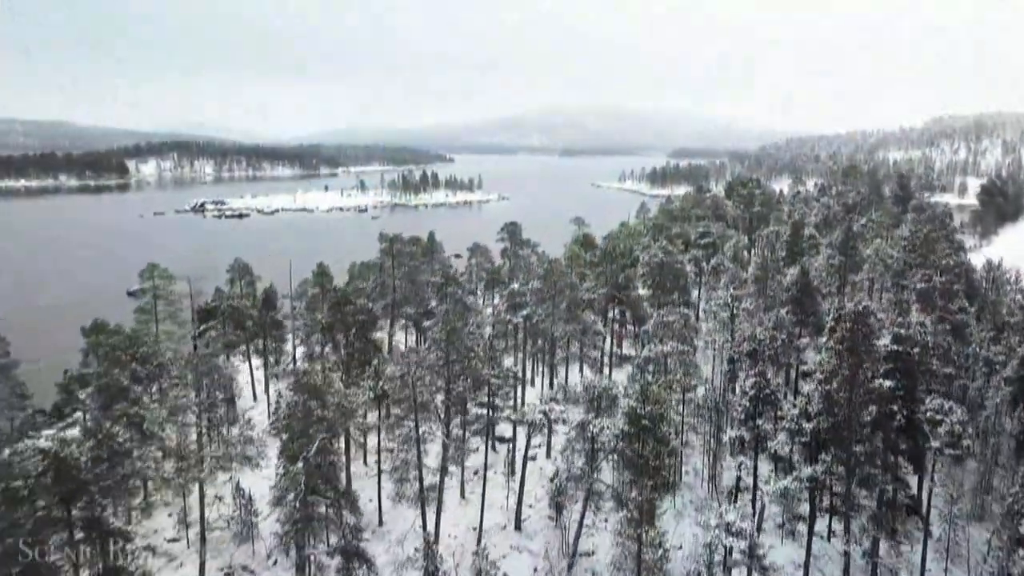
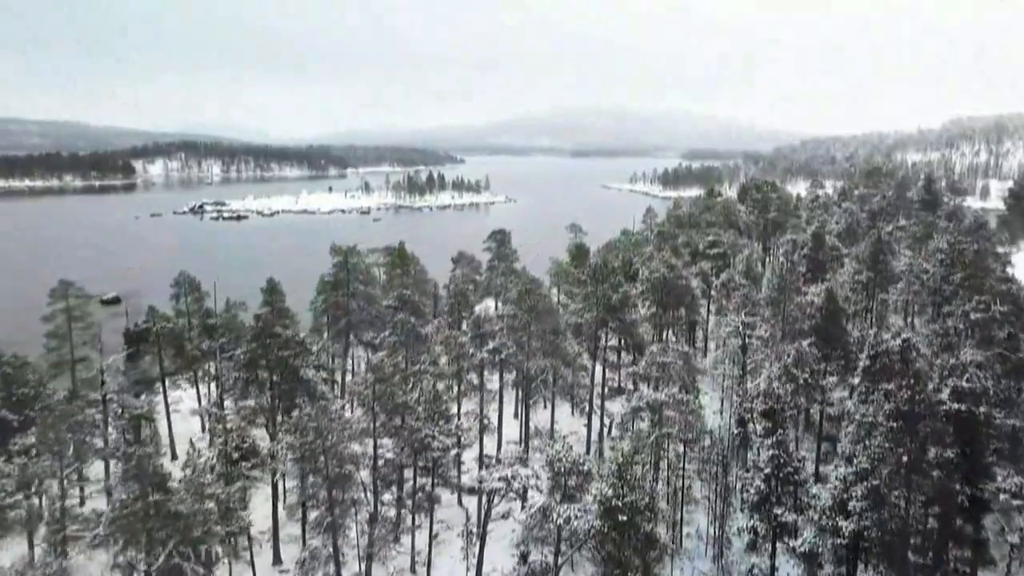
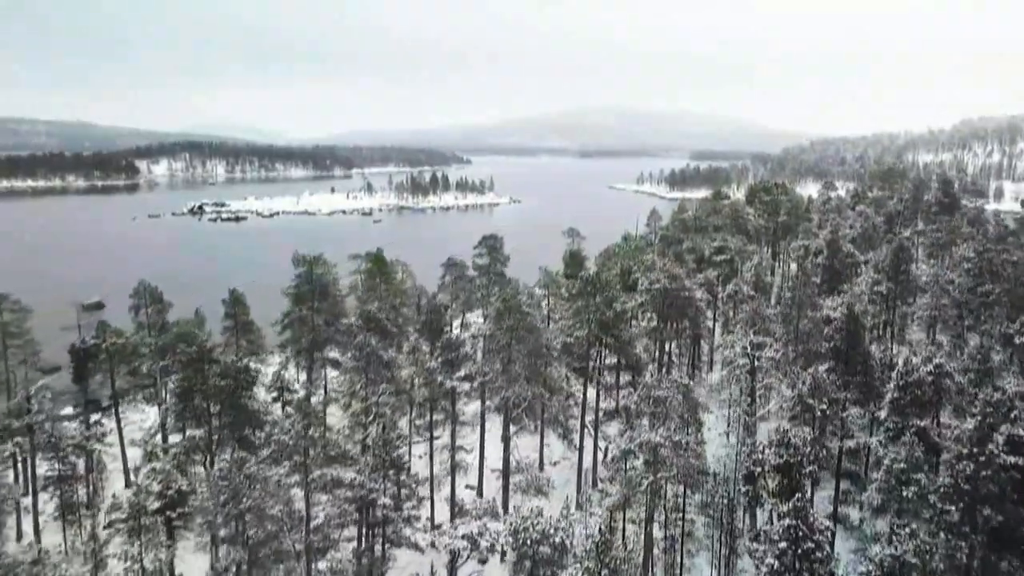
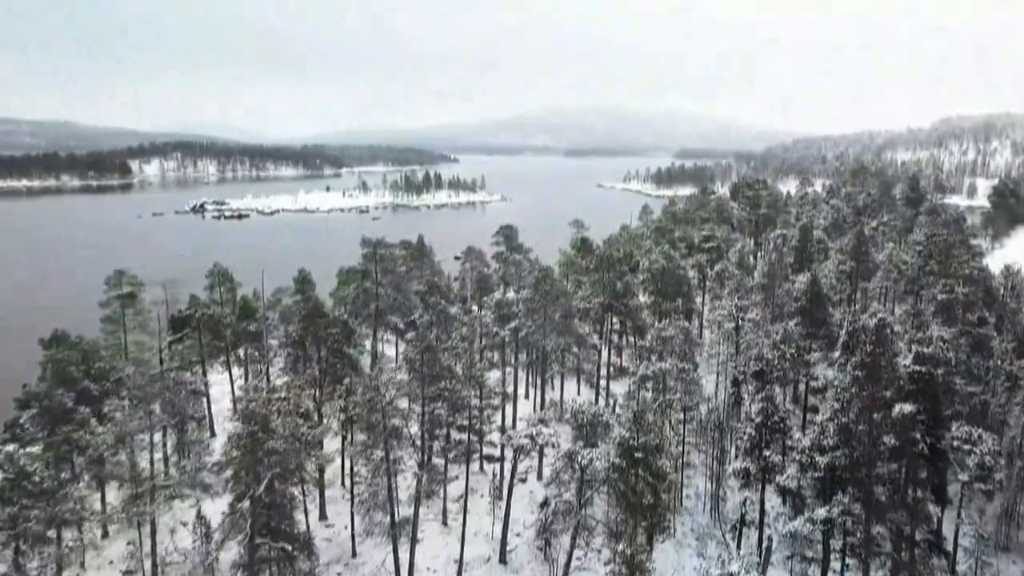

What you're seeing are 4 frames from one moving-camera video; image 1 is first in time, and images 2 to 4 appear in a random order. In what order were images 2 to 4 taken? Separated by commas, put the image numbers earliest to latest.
4, 2, 3
